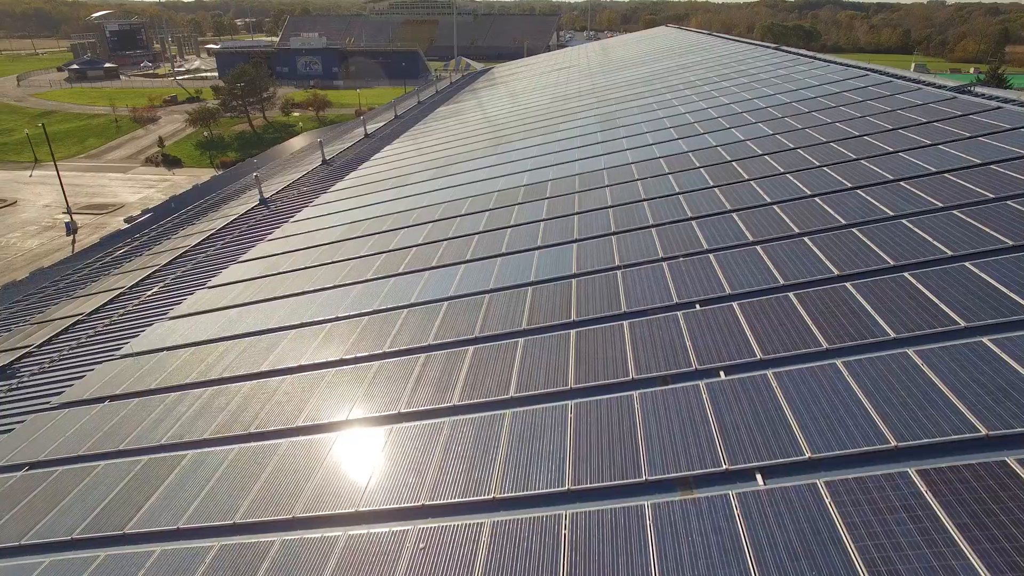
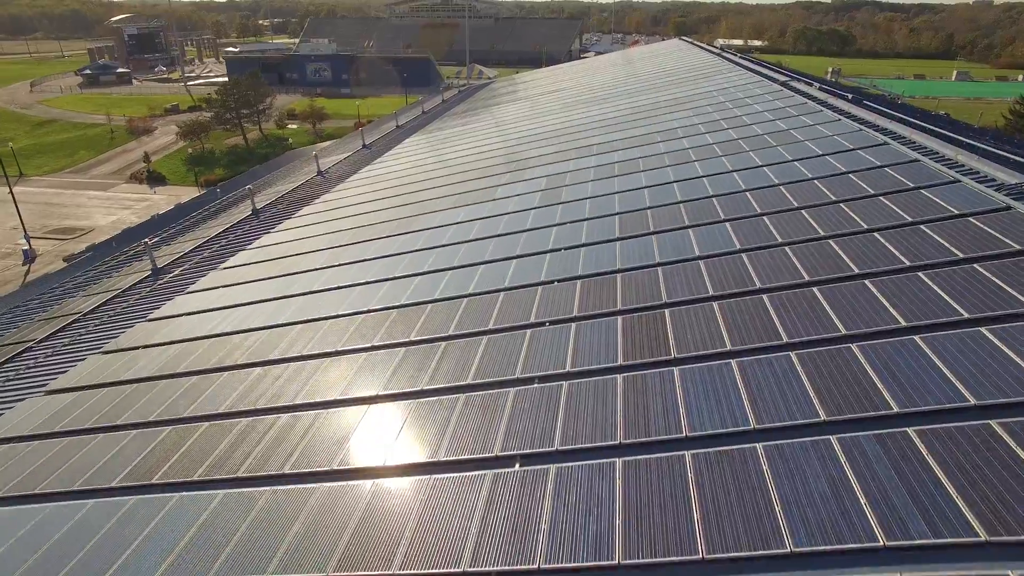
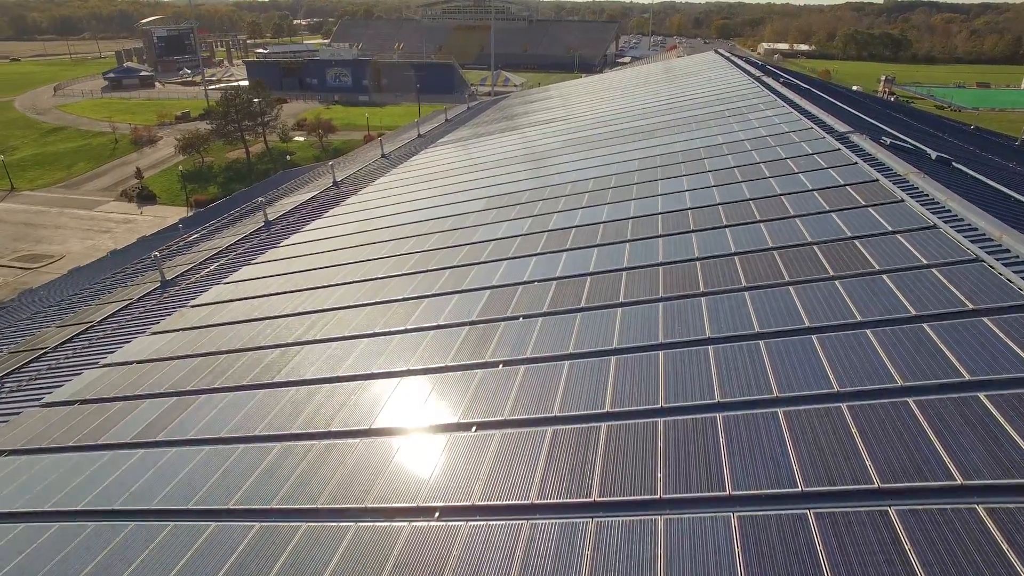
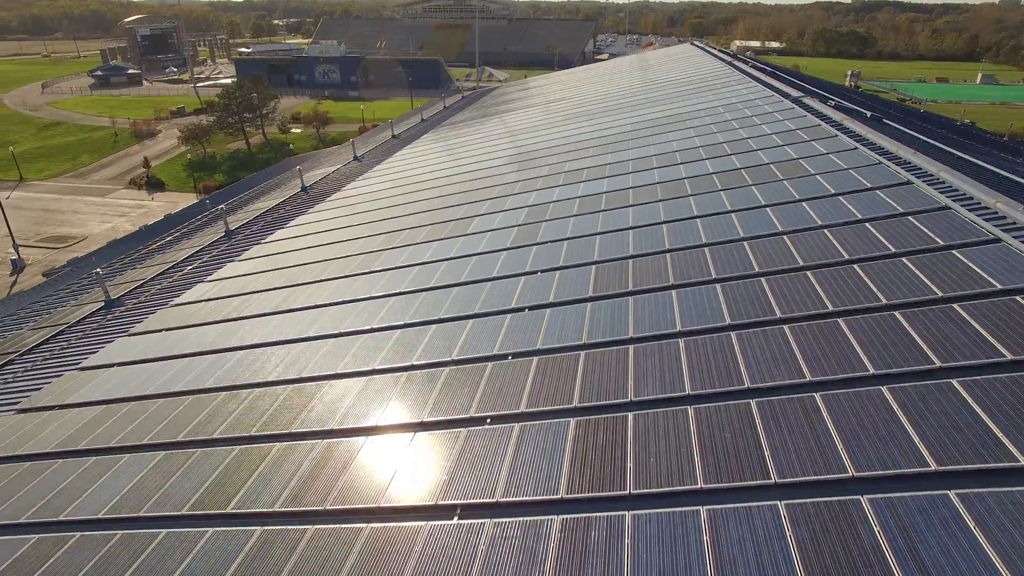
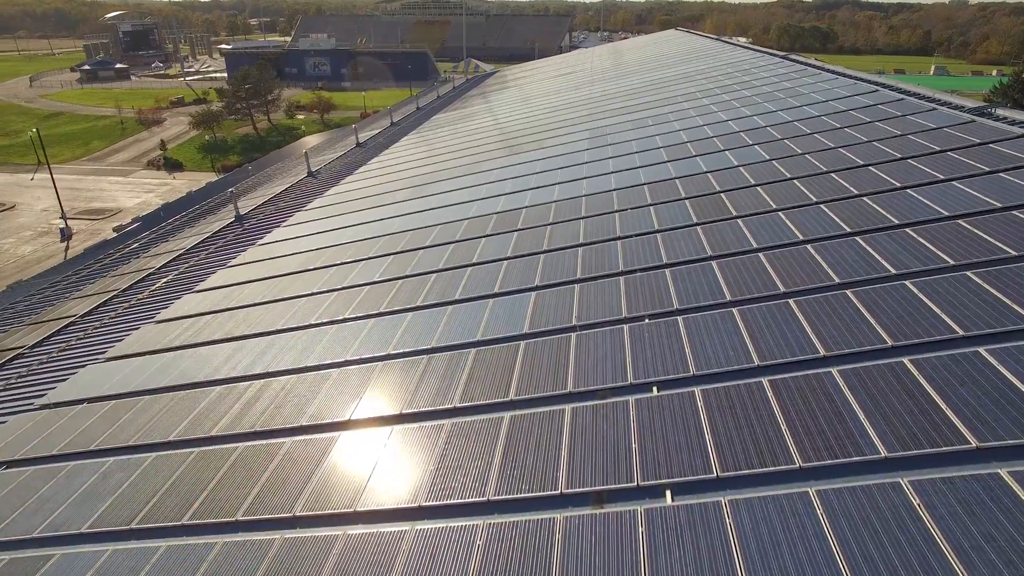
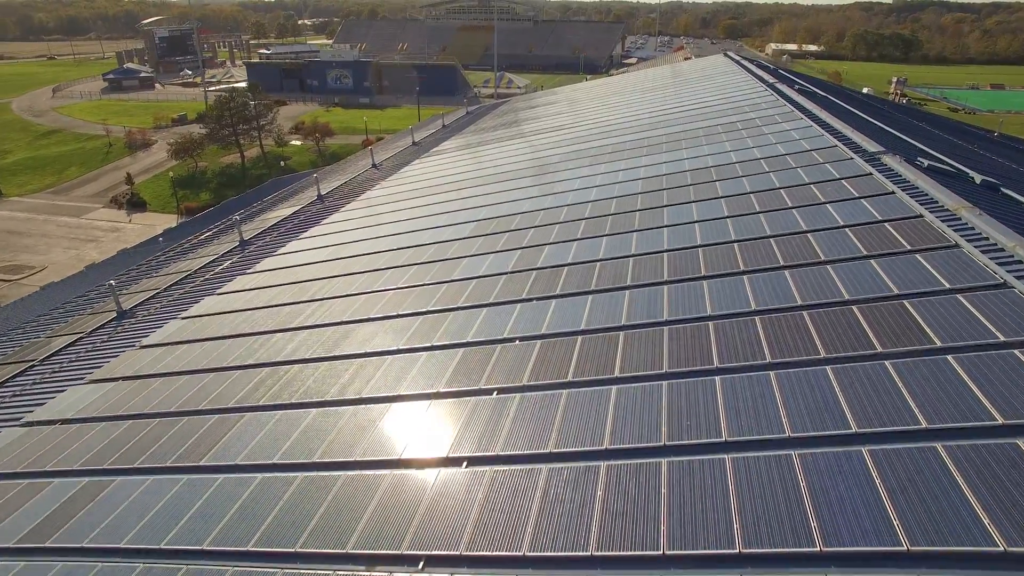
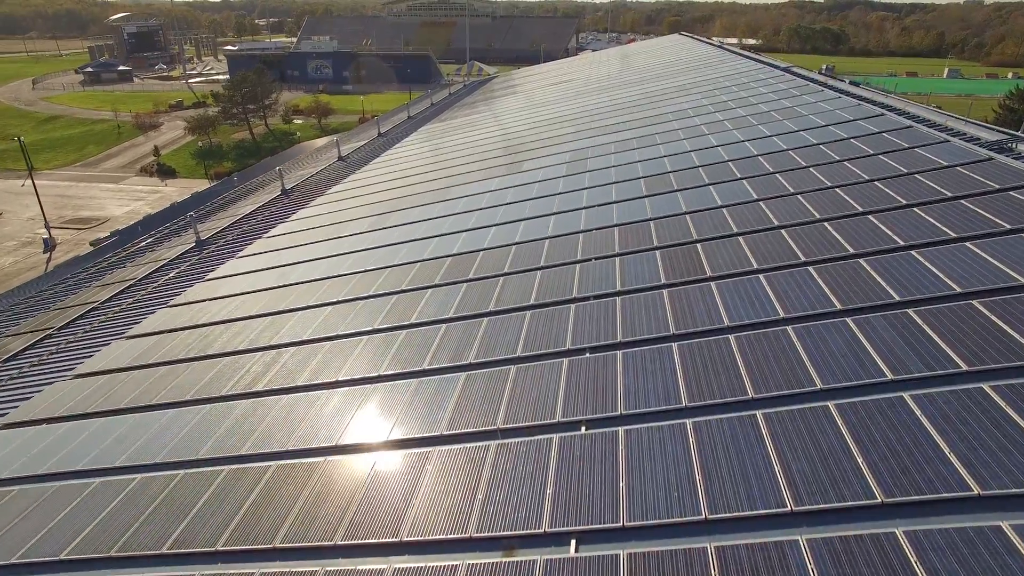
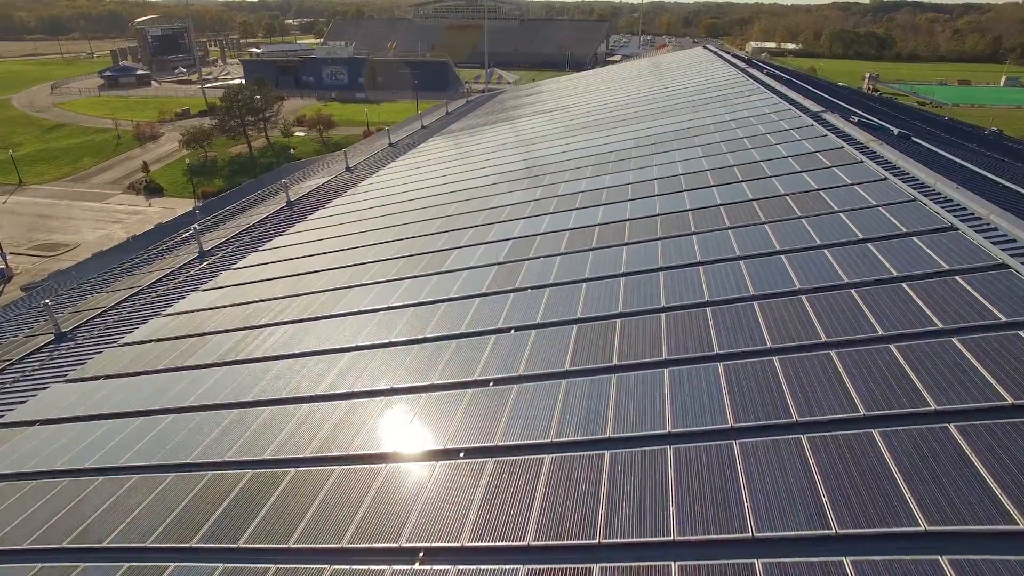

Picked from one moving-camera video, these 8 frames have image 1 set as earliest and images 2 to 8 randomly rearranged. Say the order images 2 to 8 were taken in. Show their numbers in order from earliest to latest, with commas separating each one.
5, 7, 2, 4, 8, 3, 6
